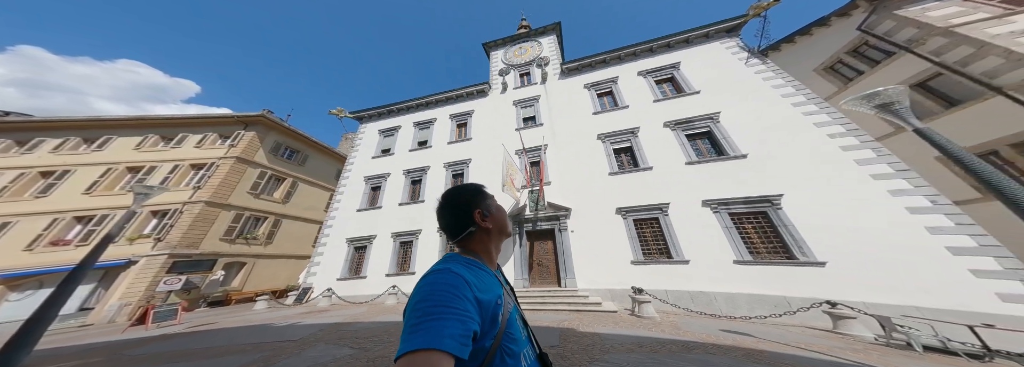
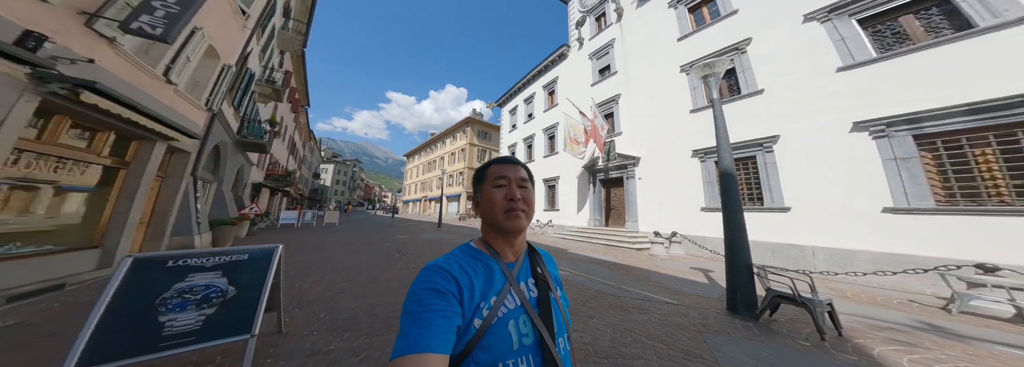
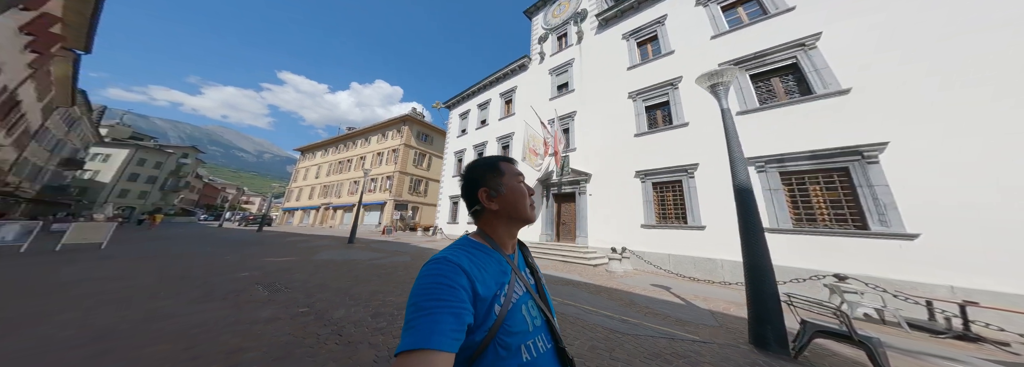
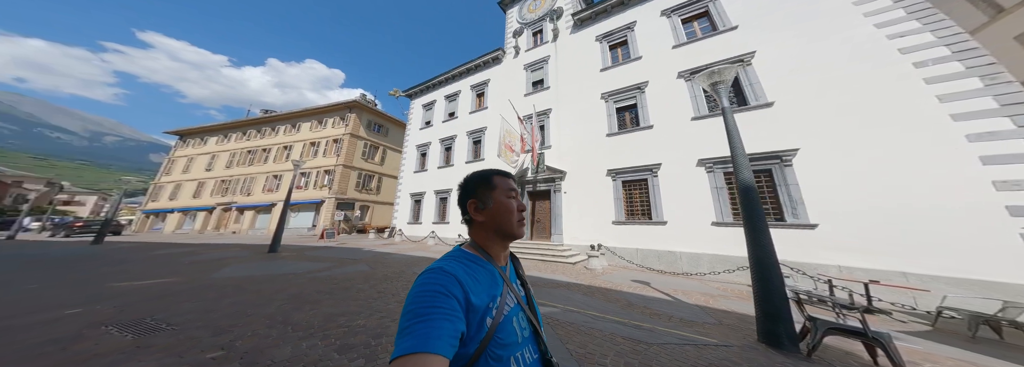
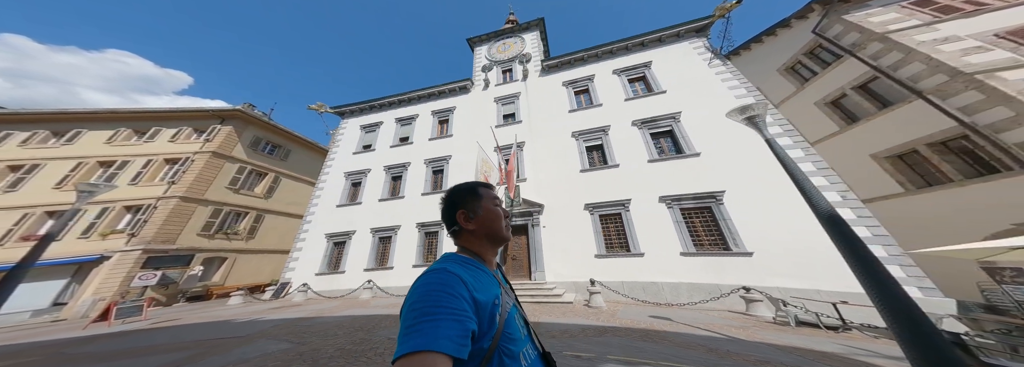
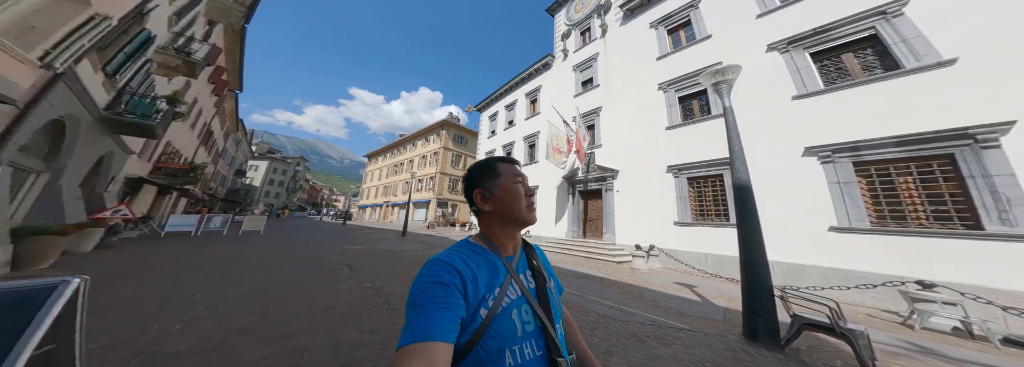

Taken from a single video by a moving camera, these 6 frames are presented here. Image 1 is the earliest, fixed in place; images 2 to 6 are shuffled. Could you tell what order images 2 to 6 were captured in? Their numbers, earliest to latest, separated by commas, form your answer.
5, 4, 3, 6, 2
